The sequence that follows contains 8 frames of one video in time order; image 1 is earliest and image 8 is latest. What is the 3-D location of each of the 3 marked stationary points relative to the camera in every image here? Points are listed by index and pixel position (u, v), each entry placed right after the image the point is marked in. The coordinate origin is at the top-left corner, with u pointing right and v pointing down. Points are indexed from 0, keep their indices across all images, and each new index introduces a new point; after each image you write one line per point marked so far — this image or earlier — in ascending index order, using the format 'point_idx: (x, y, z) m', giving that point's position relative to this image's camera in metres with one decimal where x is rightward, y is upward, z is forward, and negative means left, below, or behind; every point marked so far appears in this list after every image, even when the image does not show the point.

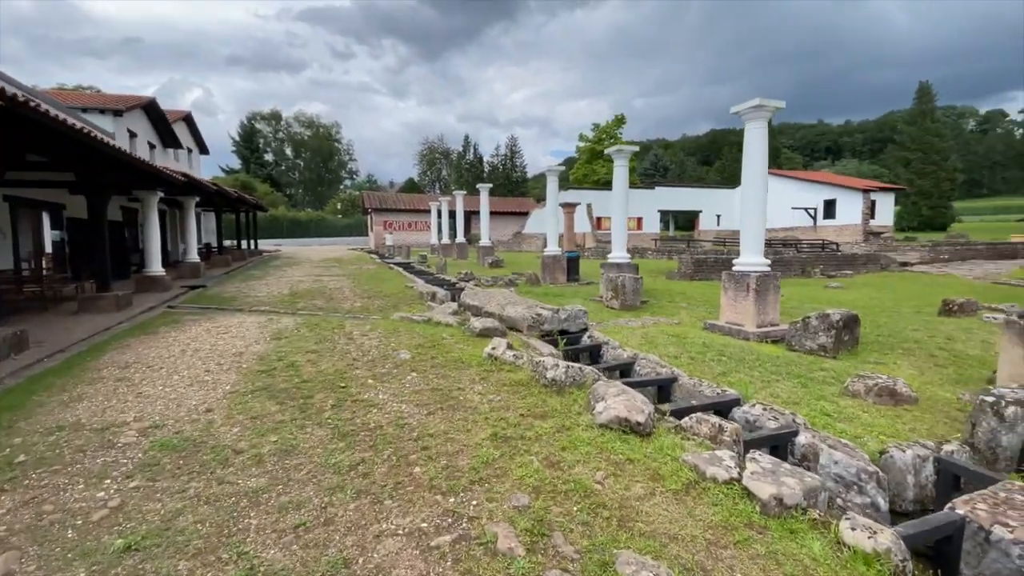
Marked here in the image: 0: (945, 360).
0: (+4.8, -0.8, +5.3) m
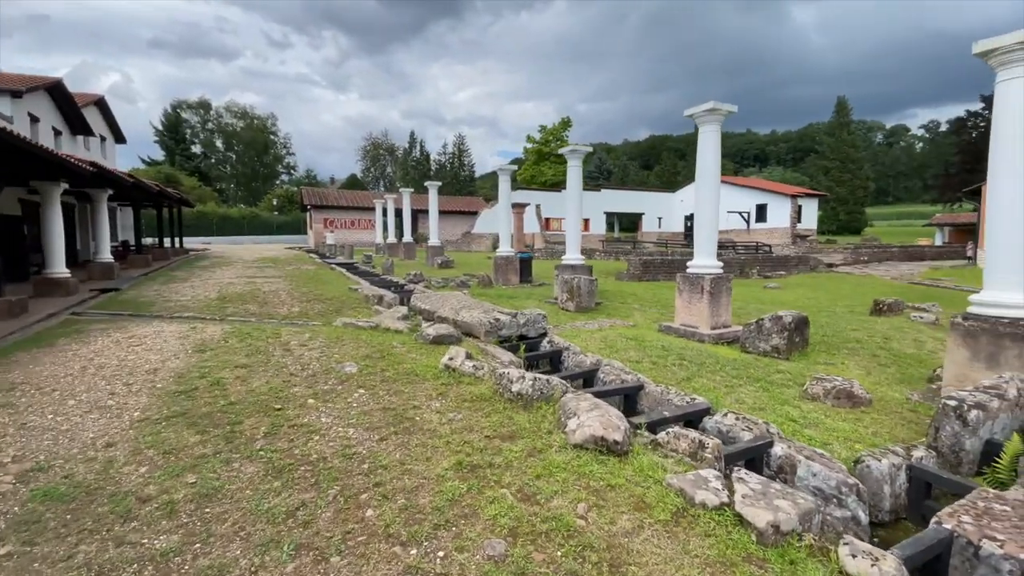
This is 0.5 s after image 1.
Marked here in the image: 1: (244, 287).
0: (+4.4, -0.8, +5.5) m
1: (-5.5, 0.0, +9.9) m
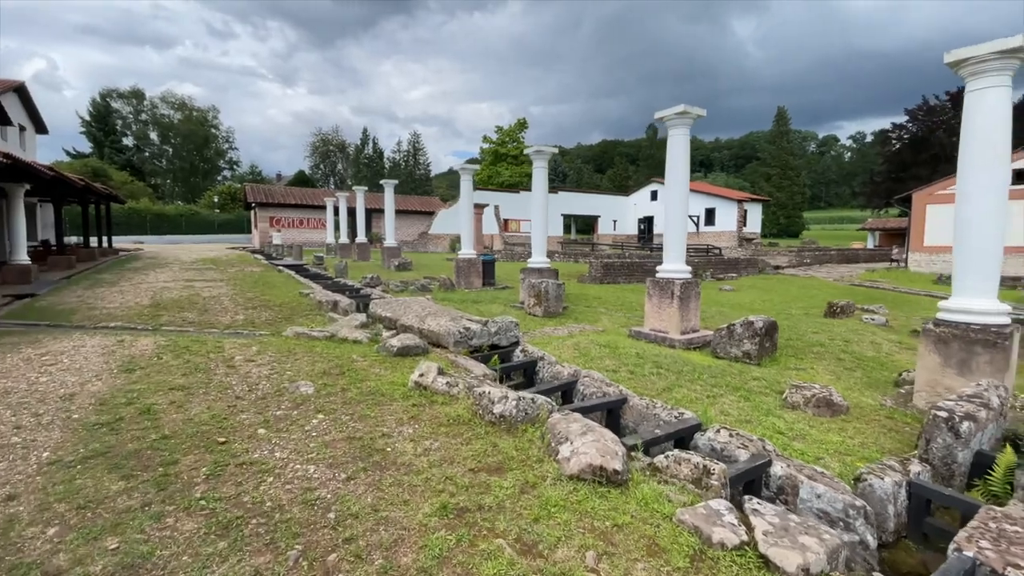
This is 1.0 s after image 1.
0: (+4.0, -0.9, +5.6) m
1: (-6.2, -0.1, +9.1) m
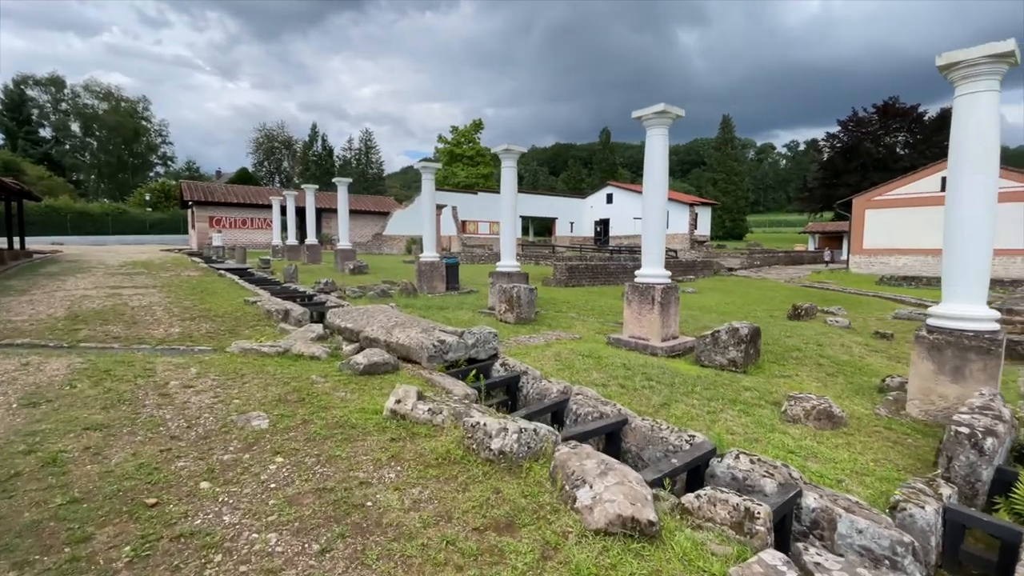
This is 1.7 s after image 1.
0: (+3.7, -0.9, +5.6) m
1: (-6.8, -0.2, +8.0) m
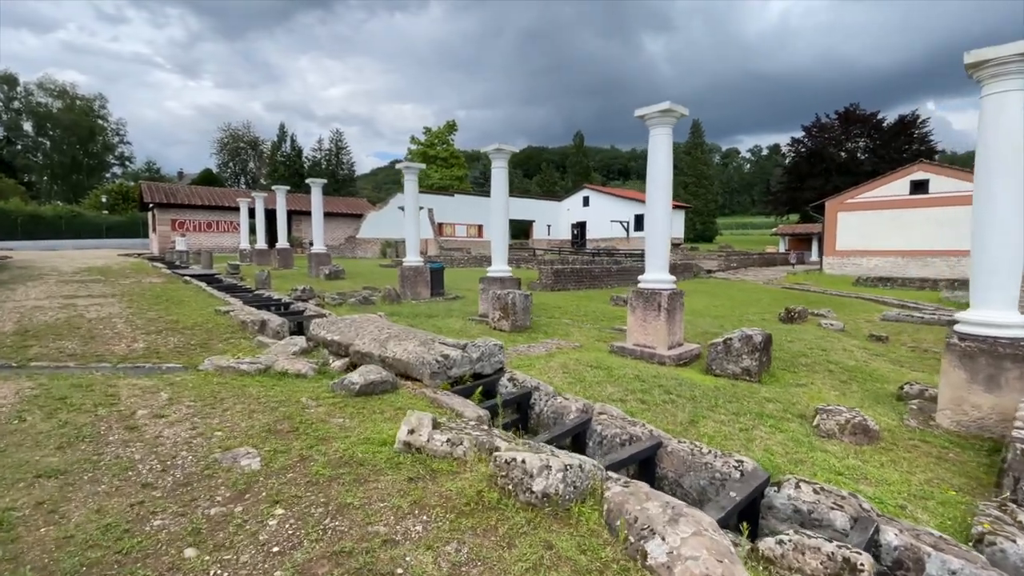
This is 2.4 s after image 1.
0: (+3.8, -1.0, +5.4) m
1: (-6.9, -0.4, +7.3) m
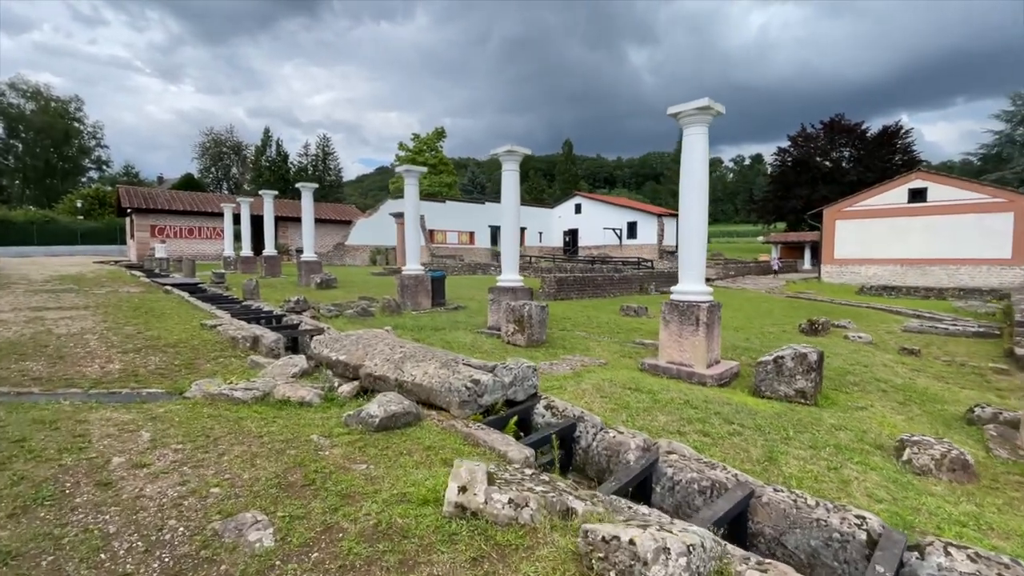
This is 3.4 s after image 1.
0: (+4.1, -1.1, +5.0) m
1: (-6.7, -0.5, +6.5) m
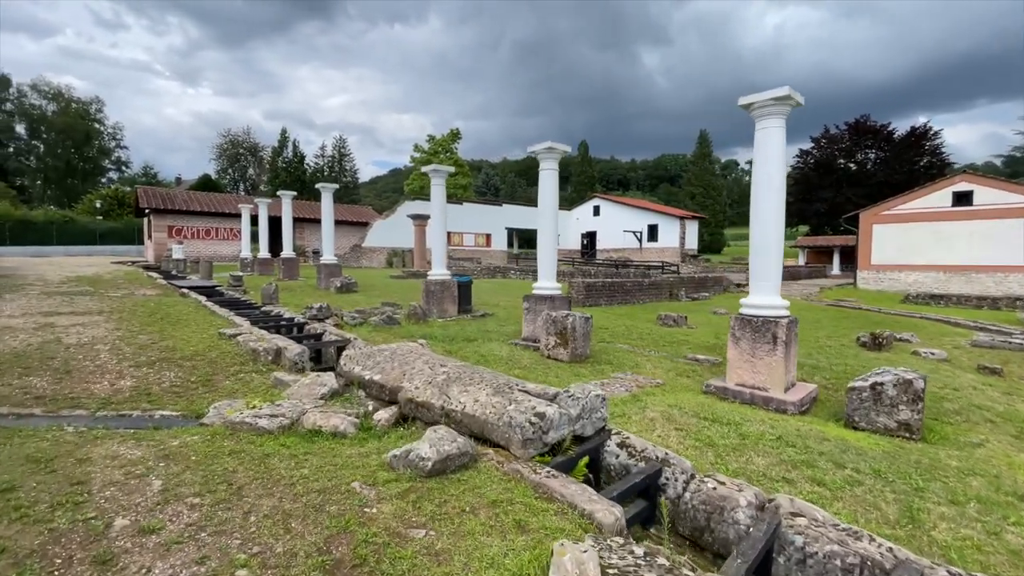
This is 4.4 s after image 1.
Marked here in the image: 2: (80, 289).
0: (+4.5, -1.3, +4.3) m
1: (-6.1, -0.6, +6.1) m
2: (-10.6, 0.0, +11.8) m
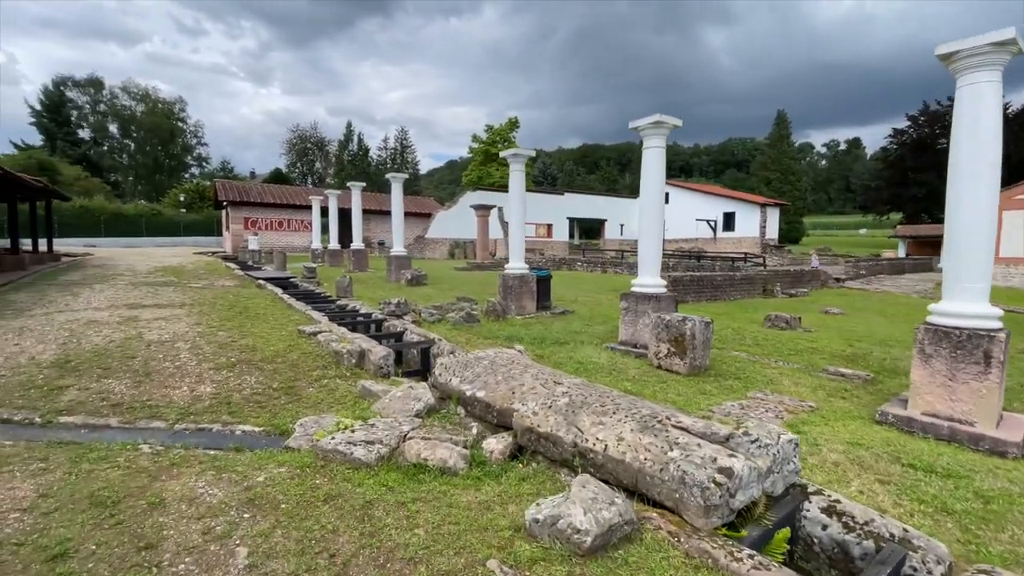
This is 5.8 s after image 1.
0: (+5.5, -1.3, +3.0) m
1: (-4.9, -0.5, +6.0) m
2: (-8.8, +0.2, +12.1) m
